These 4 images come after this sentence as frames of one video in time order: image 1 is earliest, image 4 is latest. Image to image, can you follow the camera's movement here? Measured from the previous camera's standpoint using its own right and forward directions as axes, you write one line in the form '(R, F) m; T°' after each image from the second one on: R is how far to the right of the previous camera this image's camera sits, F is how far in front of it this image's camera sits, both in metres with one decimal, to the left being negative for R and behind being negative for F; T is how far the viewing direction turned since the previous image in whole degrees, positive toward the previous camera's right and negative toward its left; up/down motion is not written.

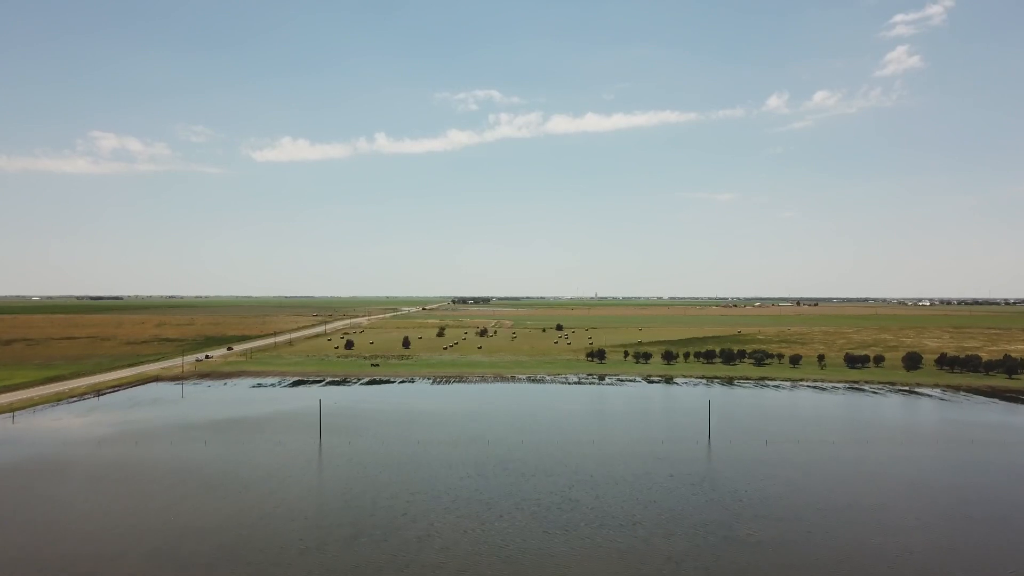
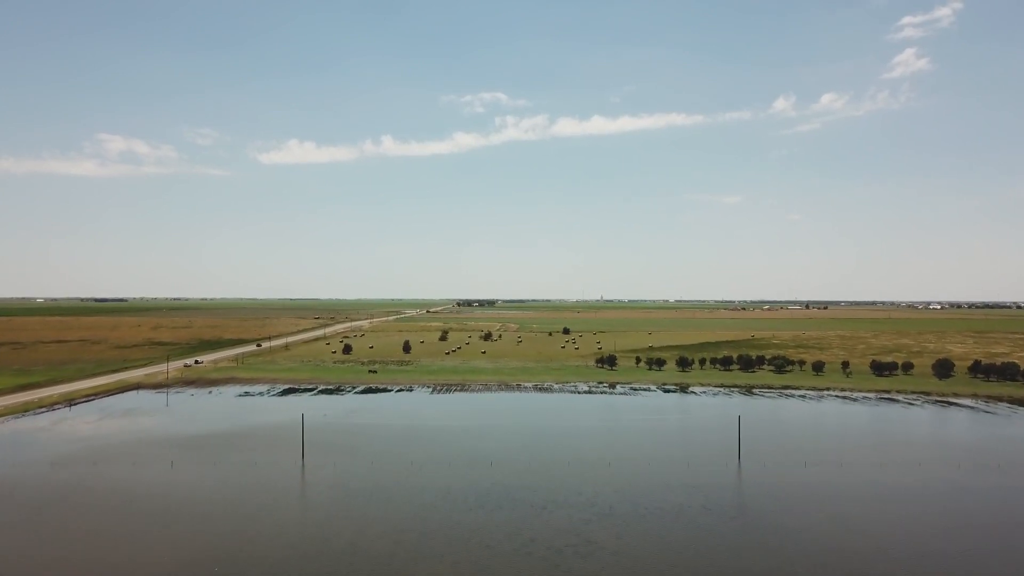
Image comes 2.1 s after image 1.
(0.0, +2.1) m; -1°
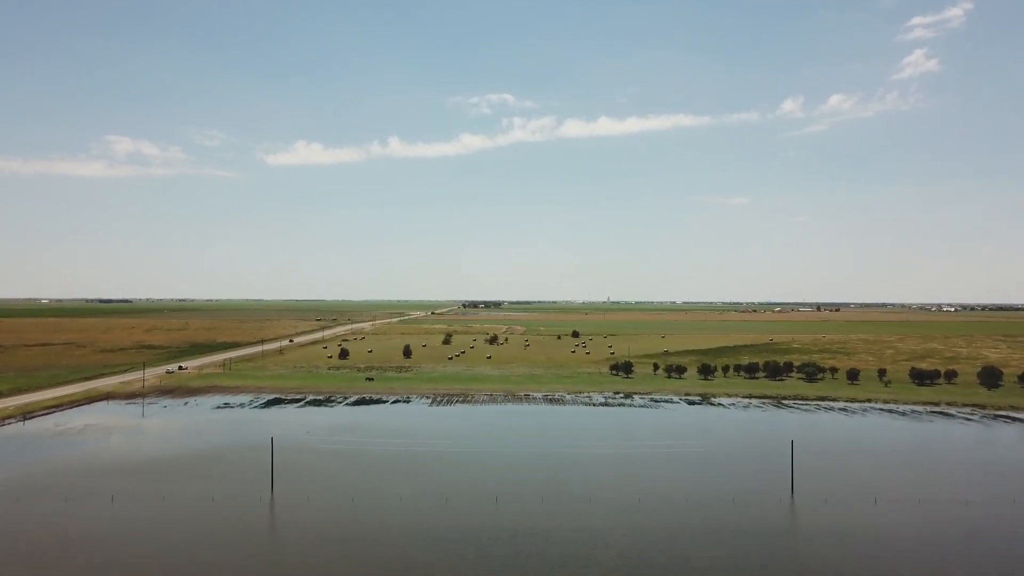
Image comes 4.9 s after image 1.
(-0.1, +2.9) m; -1°
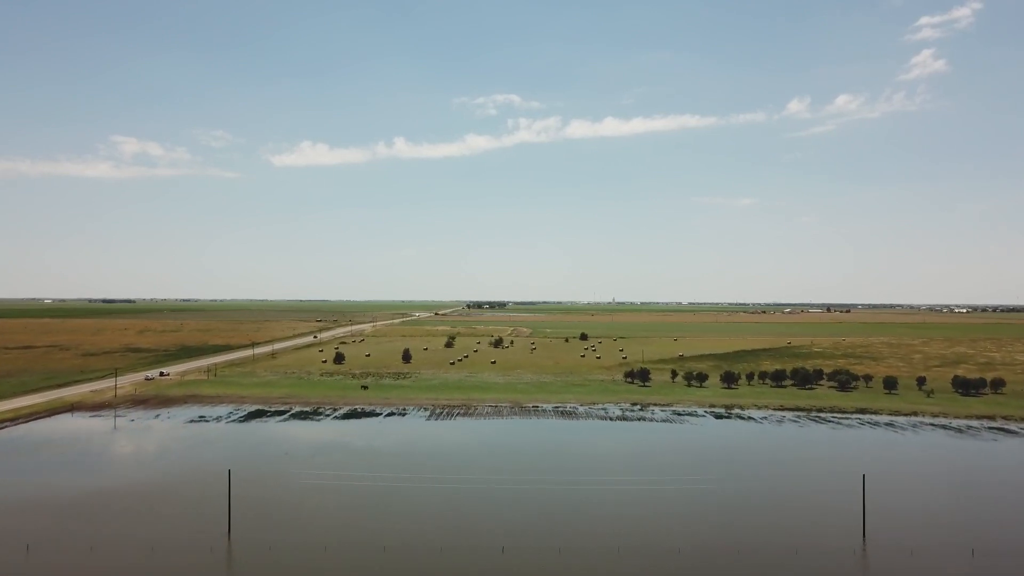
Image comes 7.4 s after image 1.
(-0.1, +2.7) m; -1°
